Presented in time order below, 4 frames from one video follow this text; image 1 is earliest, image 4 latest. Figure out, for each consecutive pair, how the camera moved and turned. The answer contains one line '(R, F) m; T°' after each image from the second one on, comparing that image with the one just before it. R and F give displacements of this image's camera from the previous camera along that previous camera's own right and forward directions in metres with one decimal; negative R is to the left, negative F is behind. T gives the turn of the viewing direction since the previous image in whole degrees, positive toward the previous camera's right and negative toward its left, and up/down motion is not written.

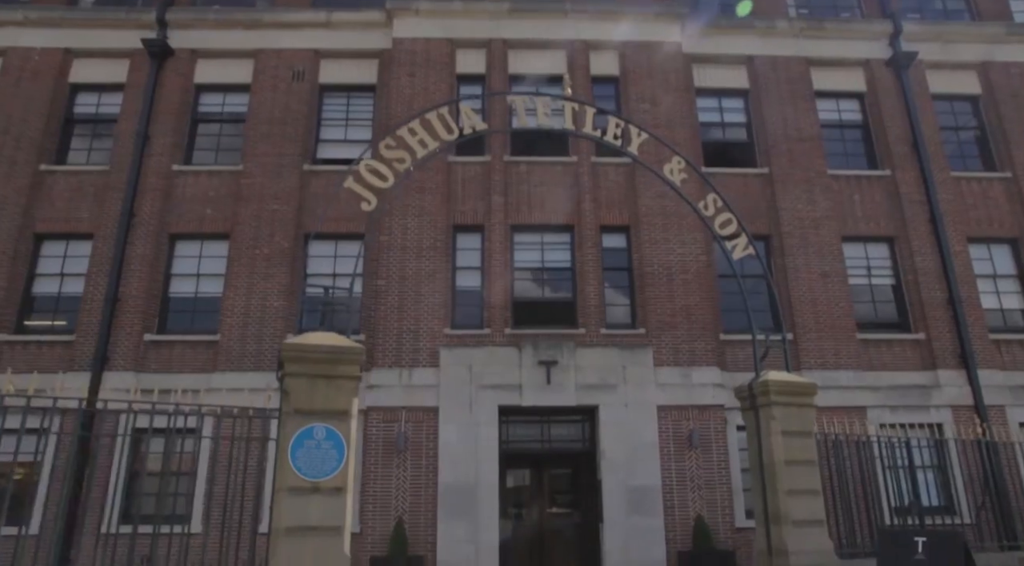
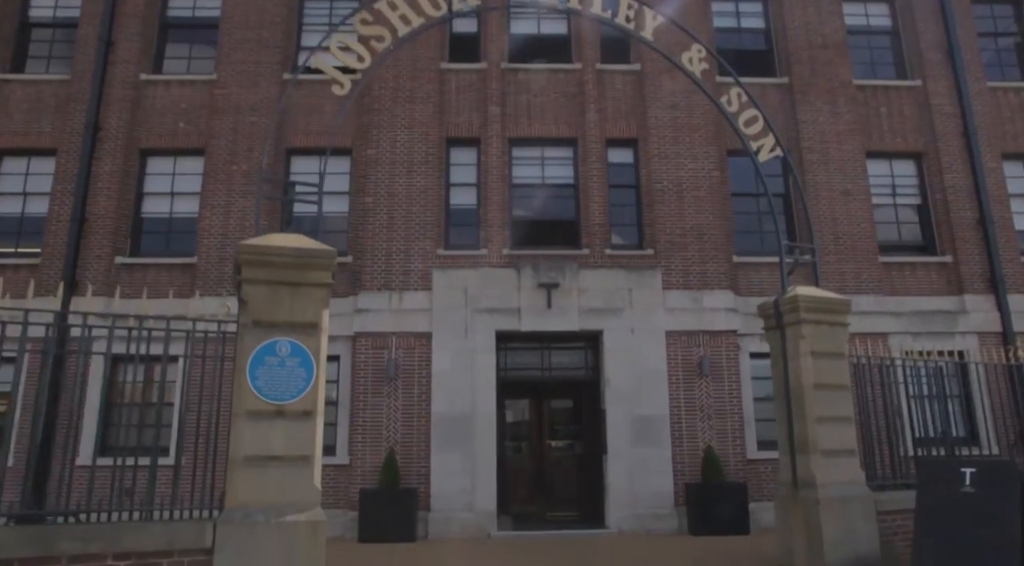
(0.0, +1.0) m; 0°
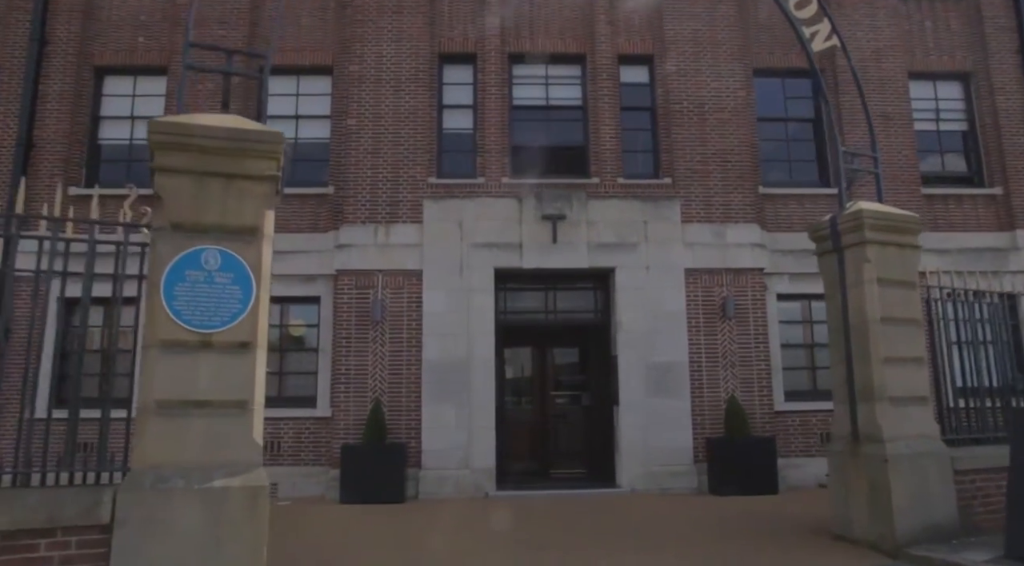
(0.0, +1.4) m; 0°
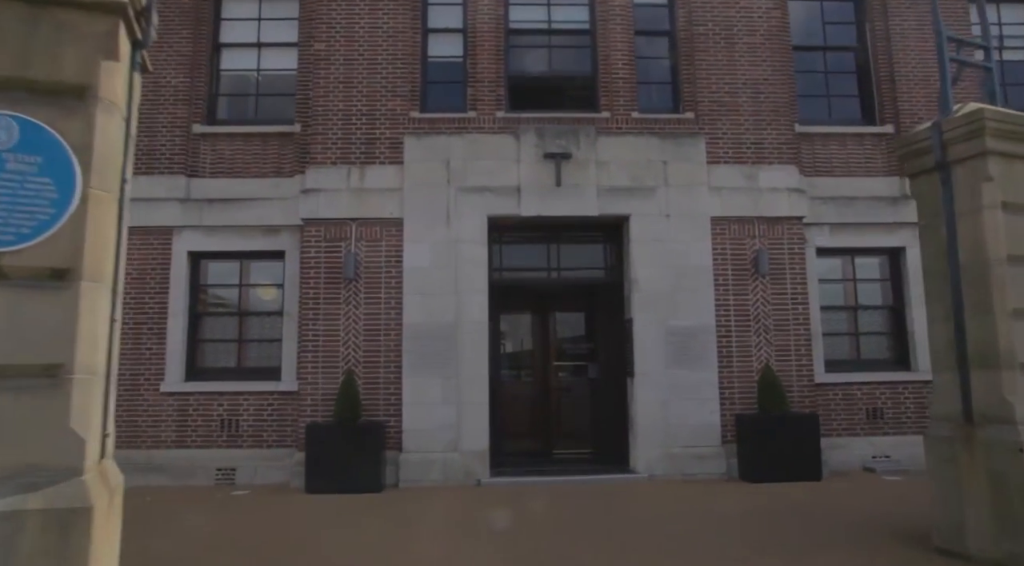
(0.0, +1.7) m; 0°
